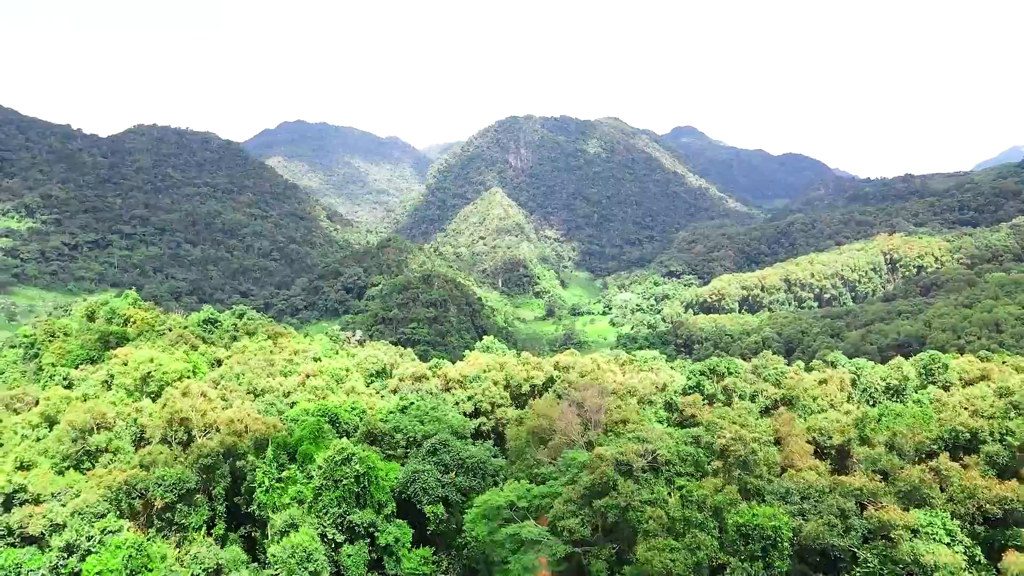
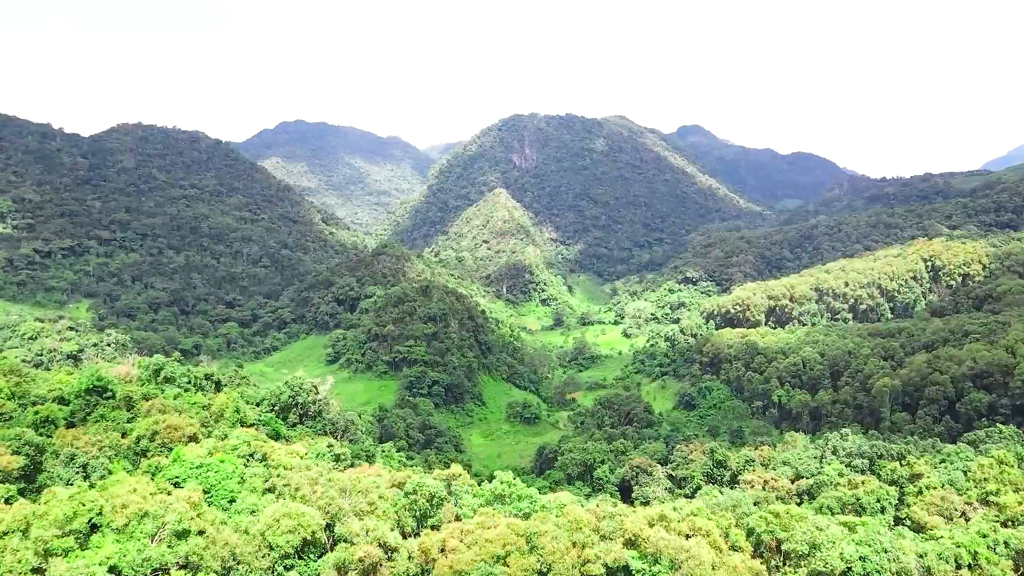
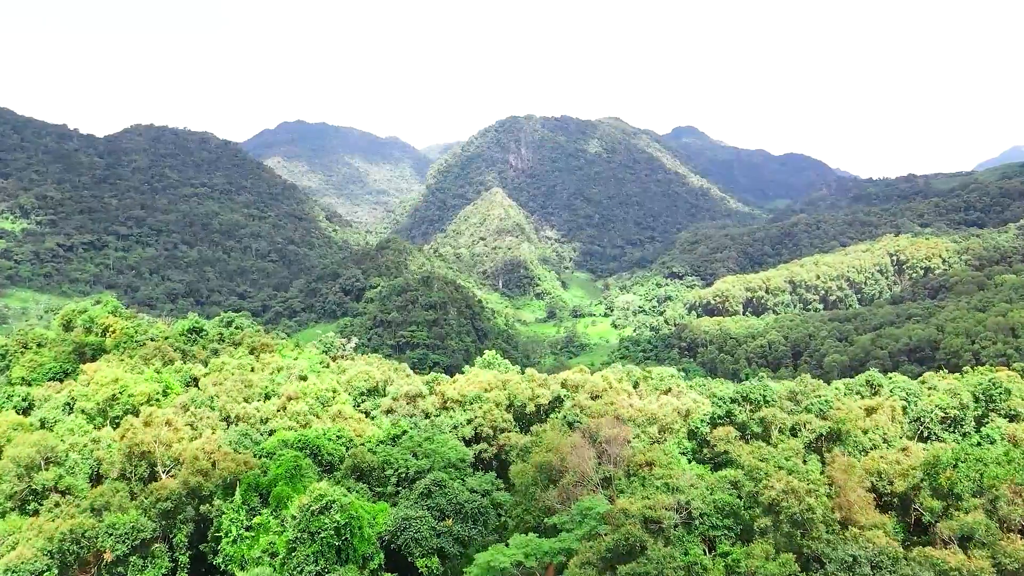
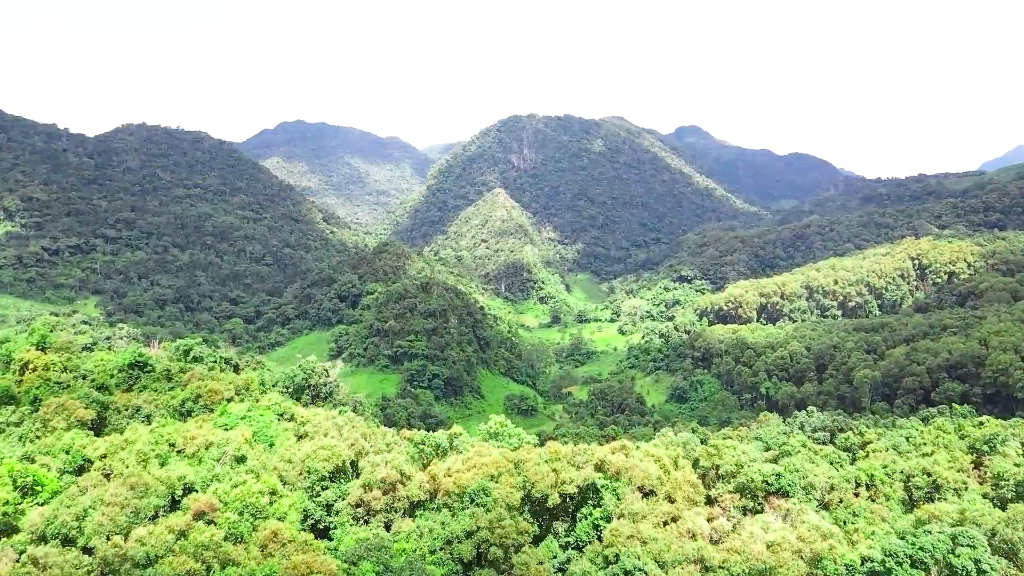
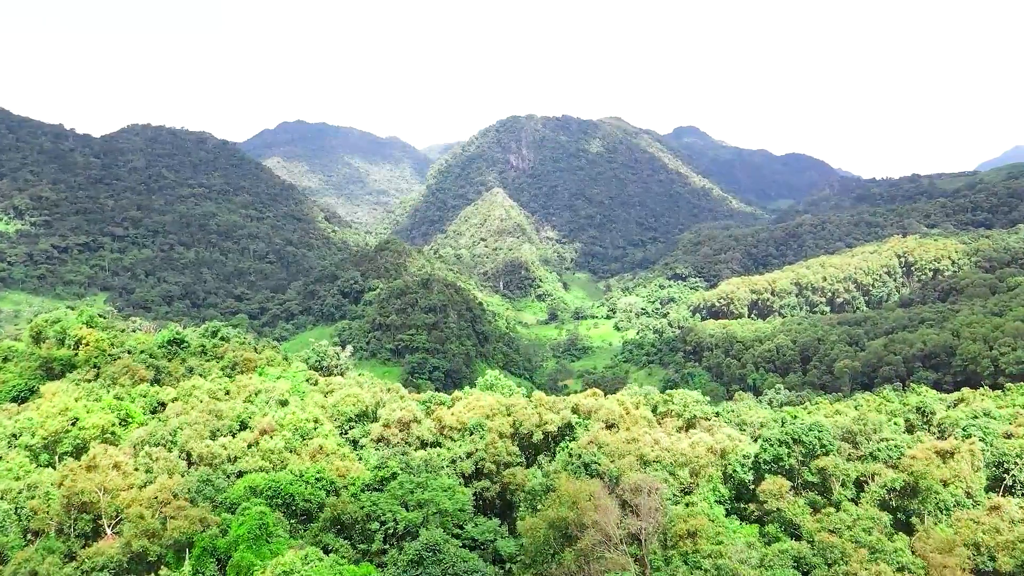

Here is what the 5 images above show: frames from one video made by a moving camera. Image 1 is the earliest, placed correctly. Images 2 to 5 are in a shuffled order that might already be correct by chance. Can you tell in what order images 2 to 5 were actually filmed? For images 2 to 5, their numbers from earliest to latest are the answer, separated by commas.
3, 5, 4, 2
